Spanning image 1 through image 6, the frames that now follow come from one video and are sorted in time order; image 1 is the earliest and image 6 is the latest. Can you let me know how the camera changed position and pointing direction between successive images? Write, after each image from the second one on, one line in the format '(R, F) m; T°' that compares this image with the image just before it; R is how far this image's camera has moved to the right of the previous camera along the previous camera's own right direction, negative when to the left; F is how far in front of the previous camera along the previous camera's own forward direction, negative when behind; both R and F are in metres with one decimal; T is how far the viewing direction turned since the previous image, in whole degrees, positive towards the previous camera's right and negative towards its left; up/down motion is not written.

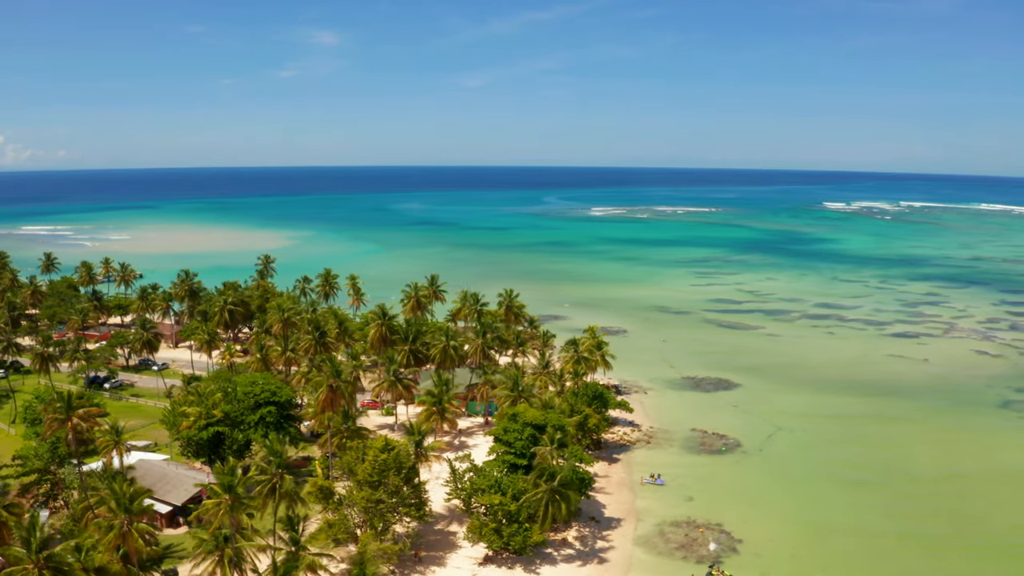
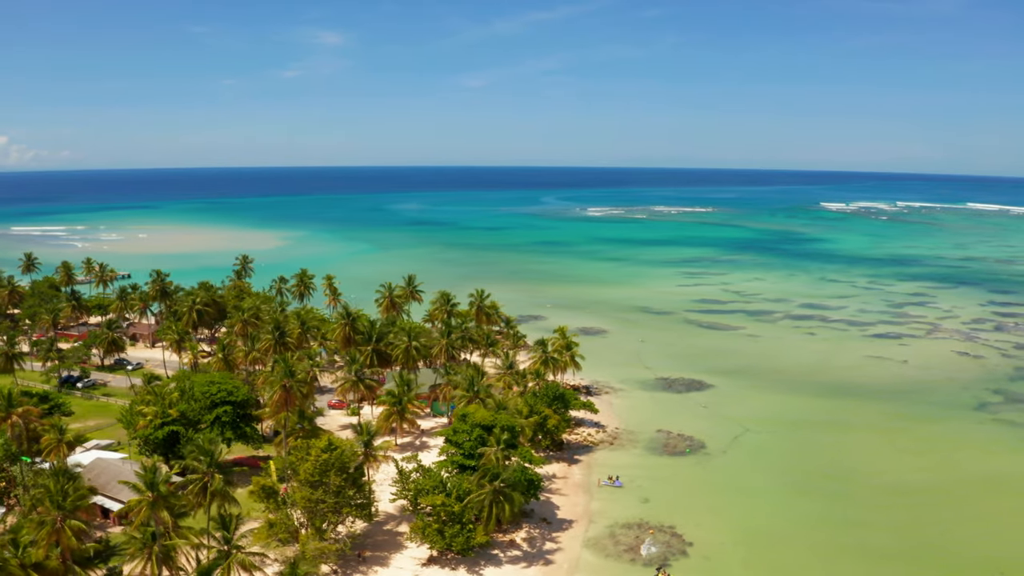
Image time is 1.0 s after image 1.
(+2.7, +0.3) m; 0°
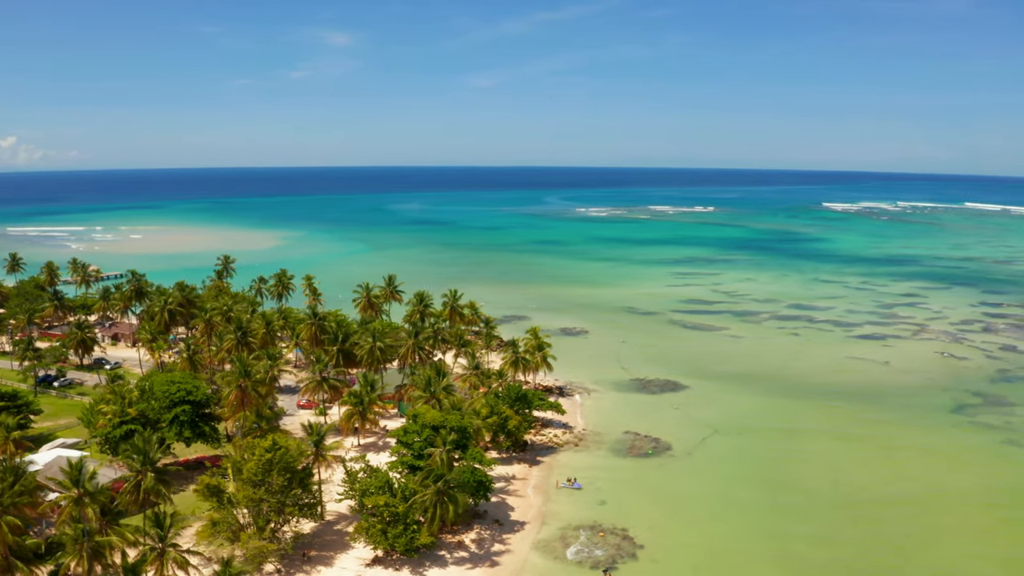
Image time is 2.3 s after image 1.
(+2.8, +0.2) m; 0°
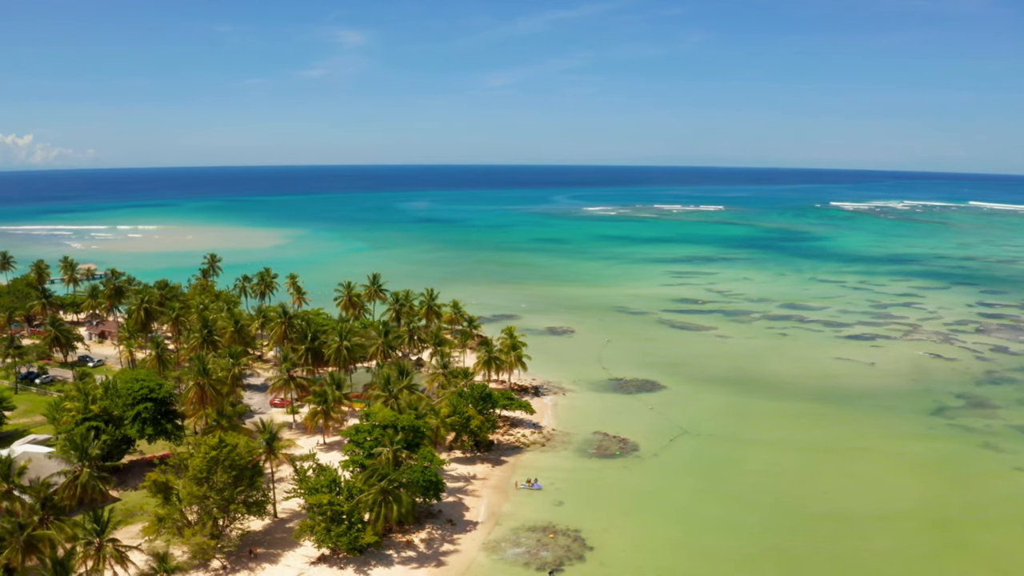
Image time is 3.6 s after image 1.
(+3.0, +0.2) m; -1°
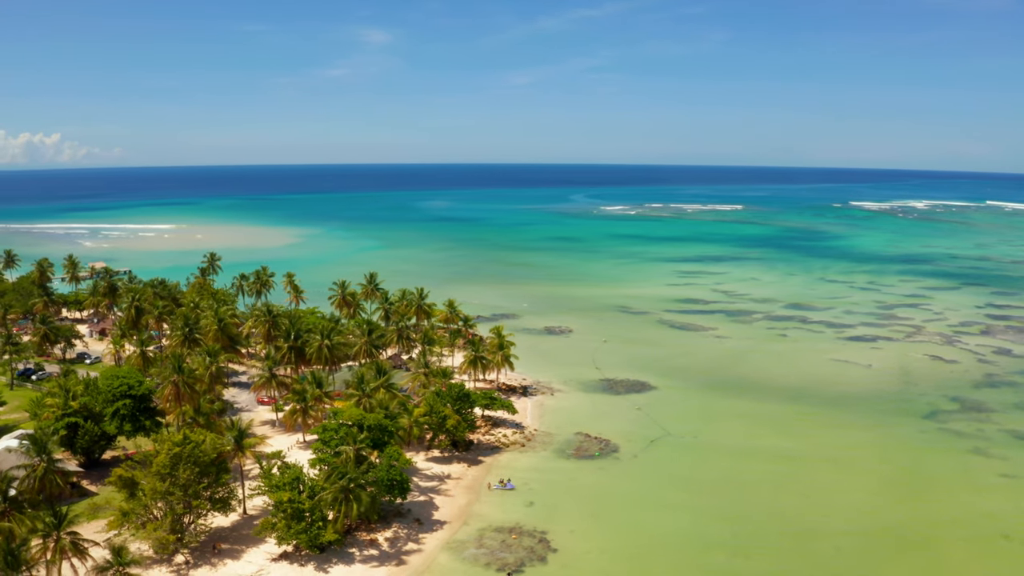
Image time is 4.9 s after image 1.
(+2.7, +0.1) m; -1°
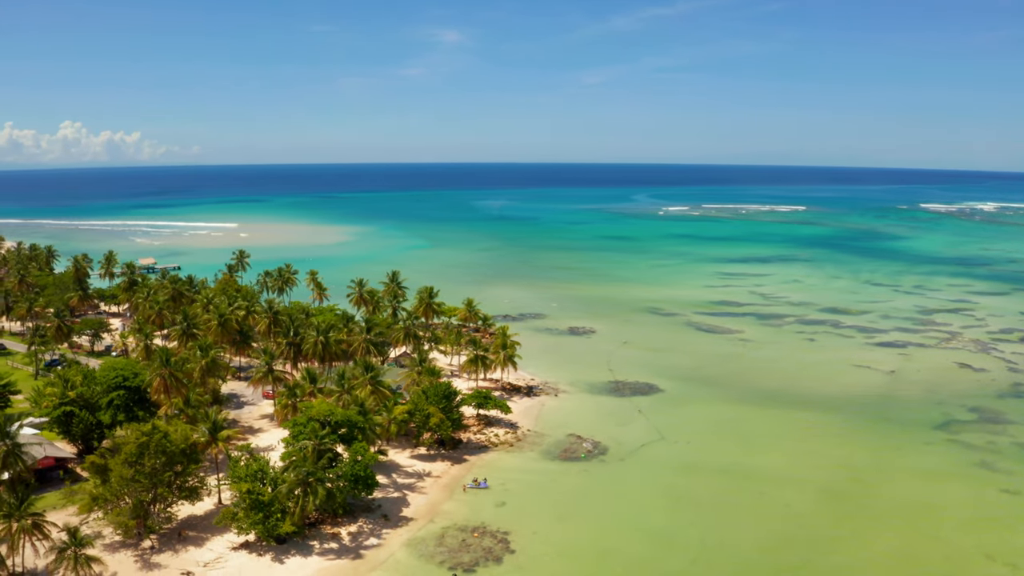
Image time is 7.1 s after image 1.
(+4.7, +0.4) m; -5°
